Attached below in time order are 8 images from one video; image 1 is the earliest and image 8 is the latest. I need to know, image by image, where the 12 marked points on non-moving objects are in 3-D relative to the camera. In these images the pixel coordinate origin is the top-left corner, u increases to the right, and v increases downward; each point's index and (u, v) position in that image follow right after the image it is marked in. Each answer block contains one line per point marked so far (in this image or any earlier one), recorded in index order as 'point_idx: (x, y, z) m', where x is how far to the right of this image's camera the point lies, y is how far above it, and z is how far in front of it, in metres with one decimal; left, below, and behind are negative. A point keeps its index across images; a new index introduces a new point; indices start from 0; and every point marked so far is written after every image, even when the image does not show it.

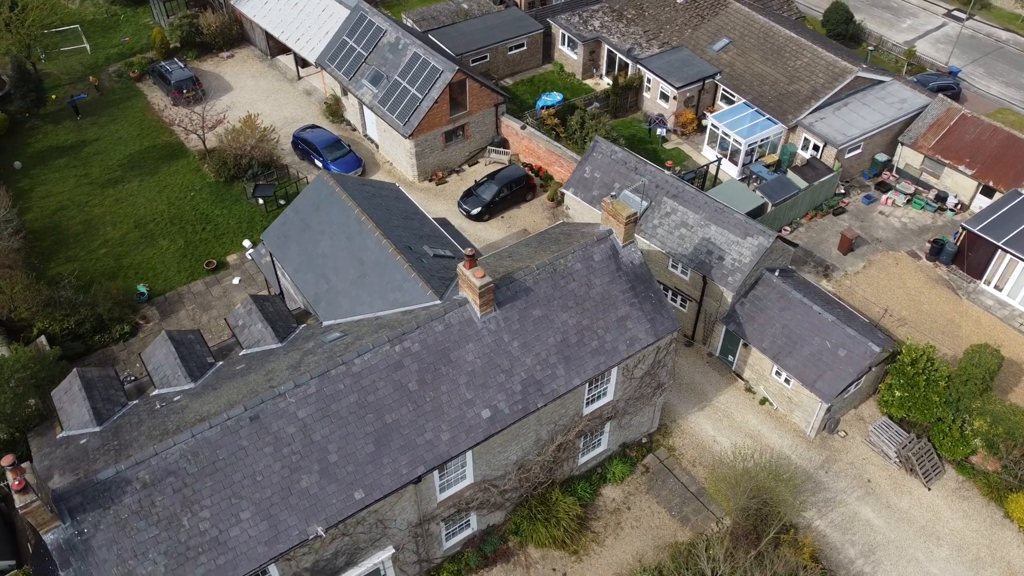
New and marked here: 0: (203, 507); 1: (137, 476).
0: (-6.6, -4.6, +17.1) m
1: (-7.8, -3.9, +16.8) m
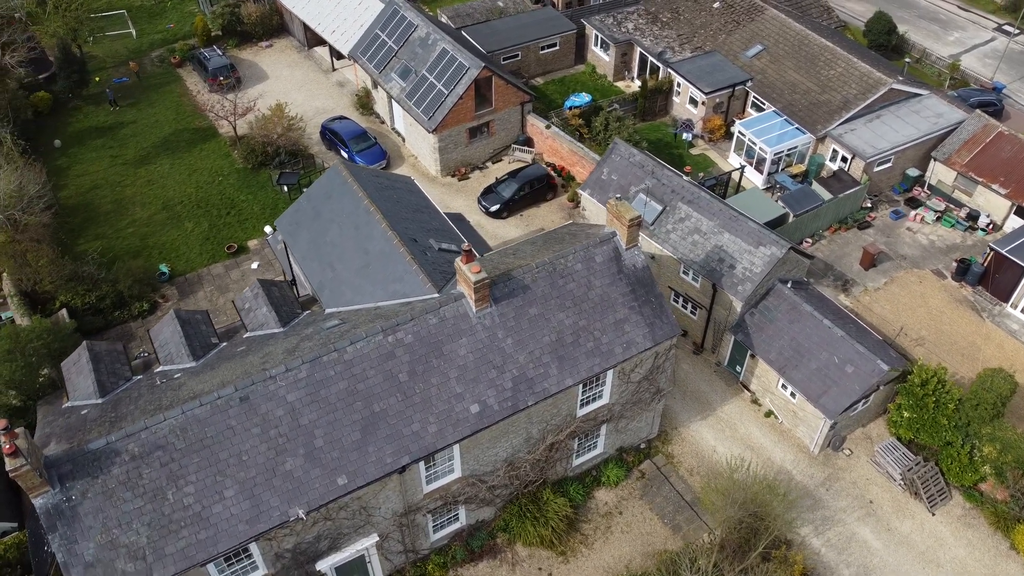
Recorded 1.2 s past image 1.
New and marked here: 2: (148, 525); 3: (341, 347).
0: (-7.0, -4.2, +17.5) m
1: (-8.3, -3.4, +17.3) m
2: (-7.7, -5.0, +17.1) m
3: (-4.1, -1.4, +19.1) m
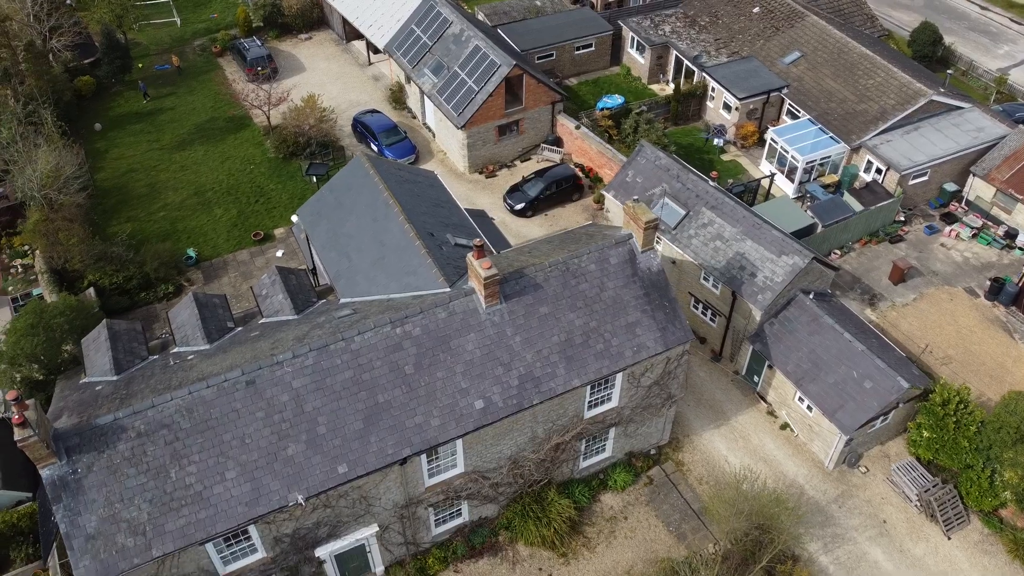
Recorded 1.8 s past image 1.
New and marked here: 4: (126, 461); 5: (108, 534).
0: (-7.1, -3.8, +17.8) m
1: (-8.3, -3.0, +17.6) m
2: (-7.8, -4.6, +17.4) m
3: (-3.9, -1.2, +19.2) m
4: (-8.3, -3.8, +17.4) m
5: (-8.6, -5.2, +17.0) m
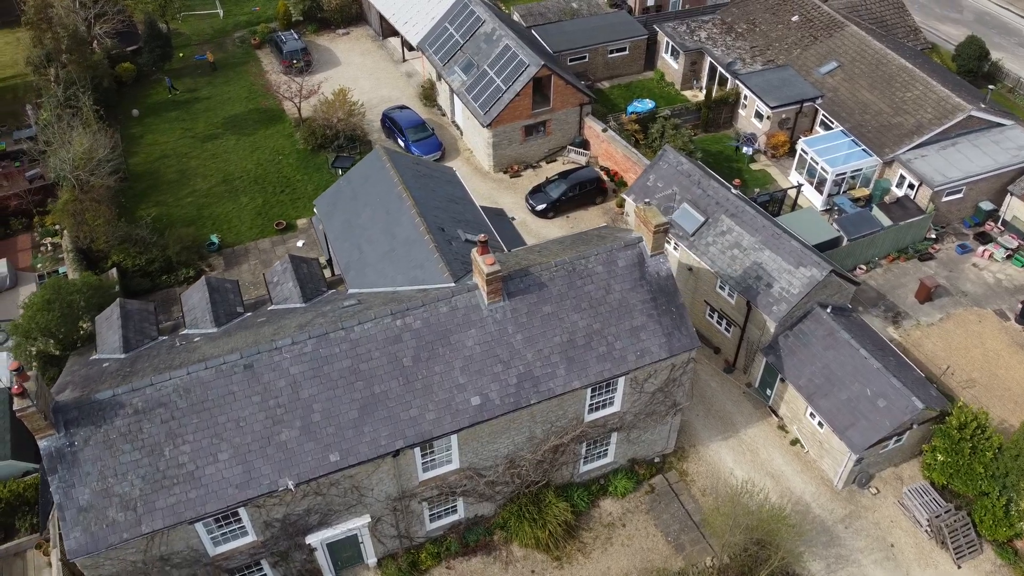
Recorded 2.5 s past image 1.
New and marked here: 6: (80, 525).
0: (-7.3, -3.4, +18.0) m
1: (-8.4, -2.5, +17.9) m
2: (-8.1, -4.2, +17.6) m
3: (-3.9, -0.9, +19.3) m
4: (-8.6, -3.3, +17.7) m
5: (-8.9, -4.7, +17.3) m
6: (-9.2, -5.0, +17.1) m
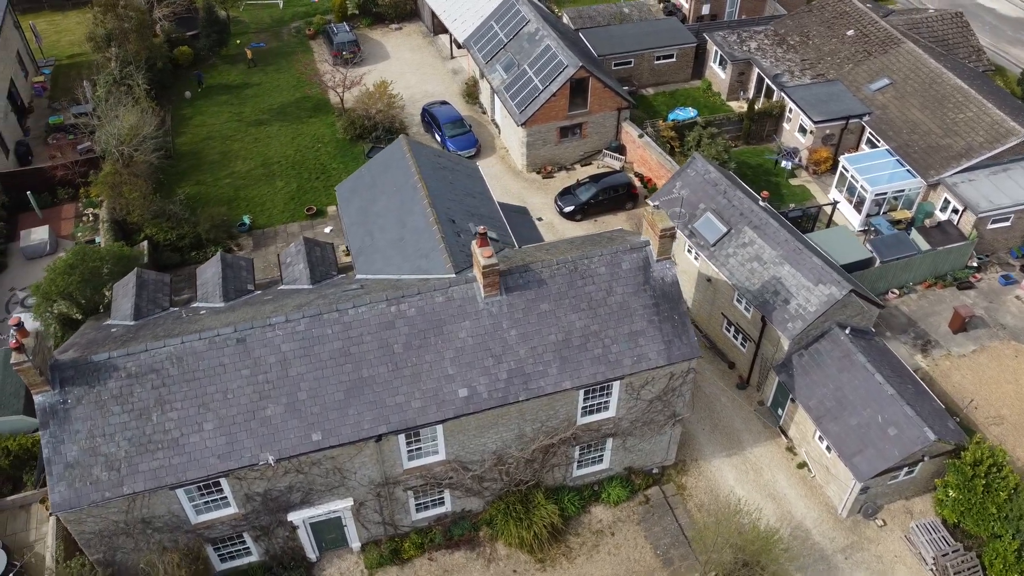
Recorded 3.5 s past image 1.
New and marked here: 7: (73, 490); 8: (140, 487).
0: (-7.7, -2.7, +18.4) m
1: (-8.8, -1.7, +18.3) m
2: (-8.6, -3.4, +18.1) m
3: (-4.1, -0.5, +19.4) m
4: (-9.0, -2.5, +18.2) m
5: (-9.4, -3.9, +17.8) m
6: (-9.8, -4.2, +17.7) m
7: (-9.6, -4.4, +17.6) m
8: (-8.2, -4.4, +17.8) m
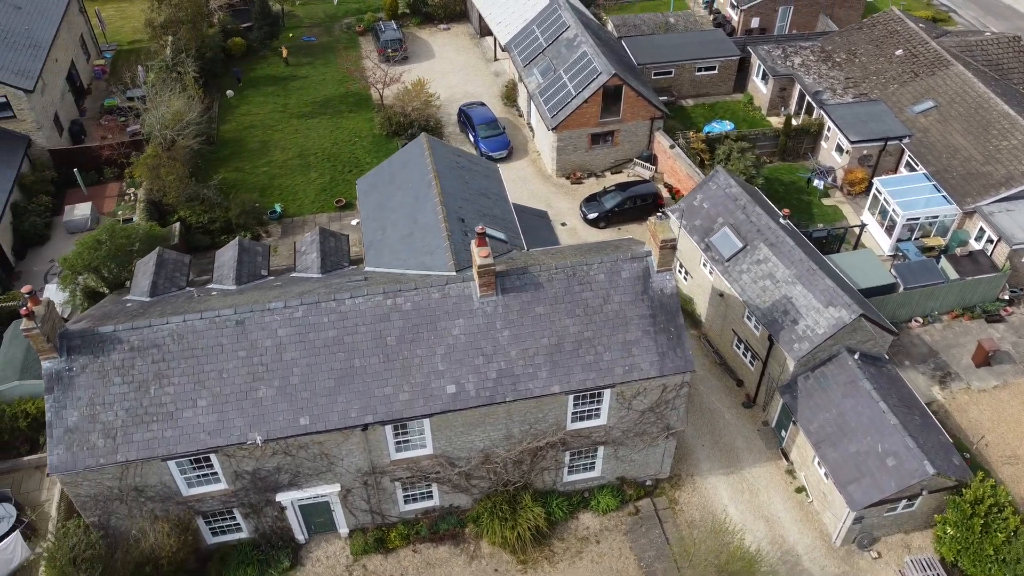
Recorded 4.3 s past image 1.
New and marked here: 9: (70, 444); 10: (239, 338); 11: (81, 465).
0: (-8.1, -2.3, +19.1) m
1: (-9.1, -1.2, +19.1) m
2: (-9.0, -2.9, +18.8) m
3: (-4.3, -0.3, +19.9) m
4: (-9.4, -1.9, +19.0) m
5: (-9.9, -3.3, +18.7) m
6: (-10.3, -3.6, +18.5) m
7: (-10.1, -3.8, +18.5) m
8: (-8.7, -3.9, +18.5) m
9: (-10.2, -3.6, +18.6) m
10: (-6.6, -1.2, +19.5) m
11: (-9.8, -4.0, +18.4) m
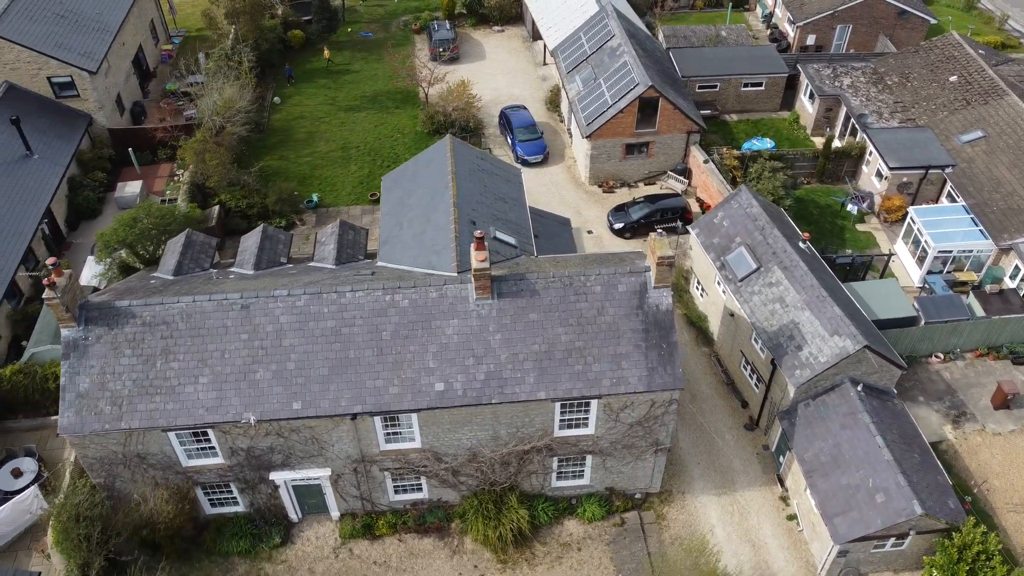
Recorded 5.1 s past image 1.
0: (-8.4, -1.8, +20.2) m
1: (-9.4, -0.6, +20.3) m
2: (-9.4, -2.3, +20.0) m
3: (-4.4, -0.1, +20.7) m
4: (-9.7, -1.4, +20.2) m
5: (-10.4, -2.7, +19.9) m
6: (-10.8, -2.9, +19.8) m
7: (-10.6, -3.2, +19.8) m
8: (-9.2, -3.3, +19.7) m
9: (-10.6, -2.9, +19.8) m
10: (-6.8, -0.8, +20.5) m
11: (-10.4, -3.4, +19.7) m
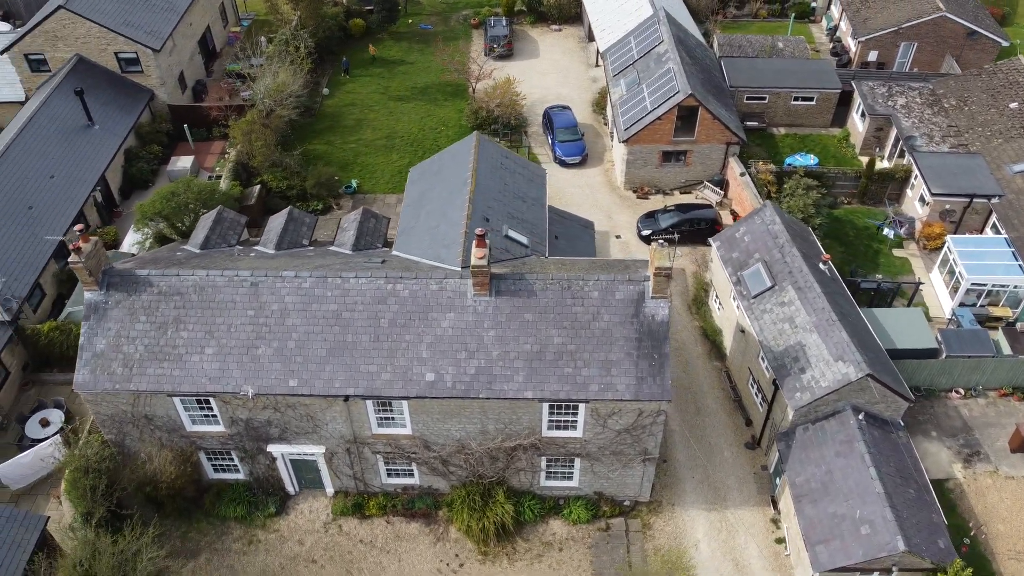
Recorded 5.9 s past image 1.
0: (-8.6, -1.1, +21.3) m
1: (-9.5, +0.1, +21.5) m
2: (-9.7, -1.5, +21.2) m
3: (-4.4, +0.3, +21.4) m
4: (-9.8, -0.6, +21.4) m
5: (-10.6, -1.8, +21.2) m
6: (-11.1, -2.0, +21.1) m
7: (-10.9, -2.3, +21.1) m
8: (-9.6, -2.6, +20.9) m
9: (-10.9, -2.1, +21.1) m
10: (-6.9, -0.3, +21.4) m
11: (-10.7, -2.6, +20.9) m
